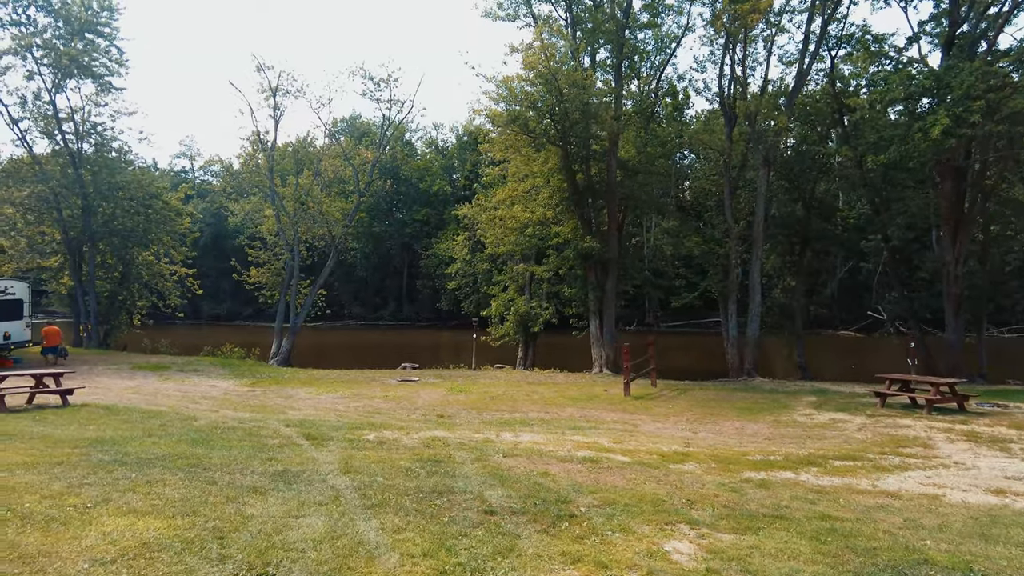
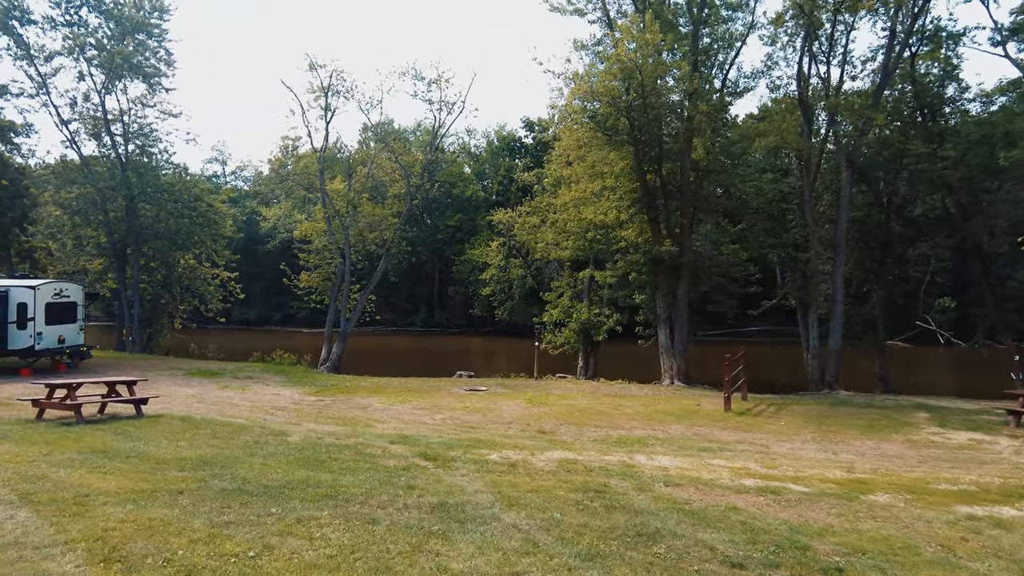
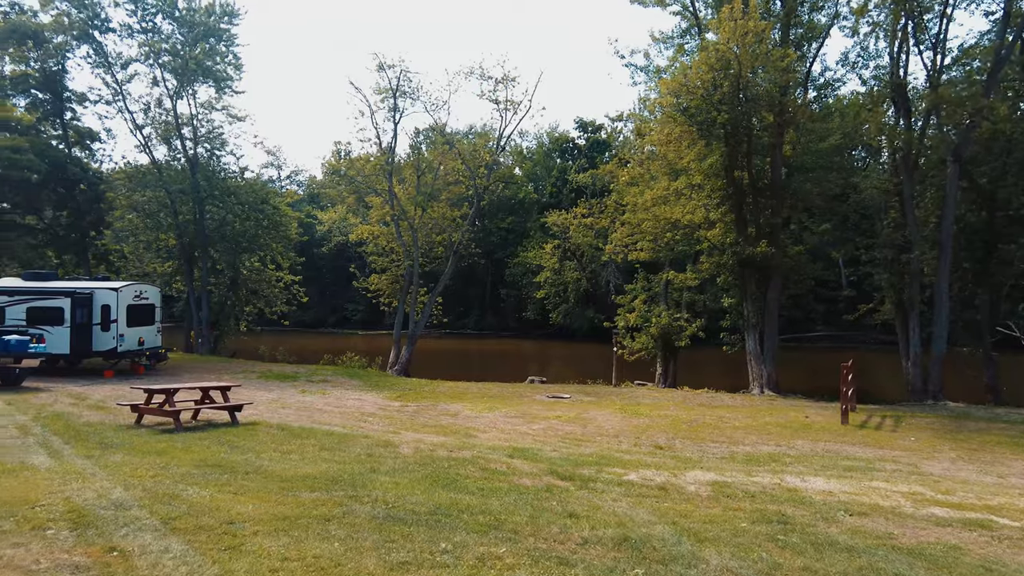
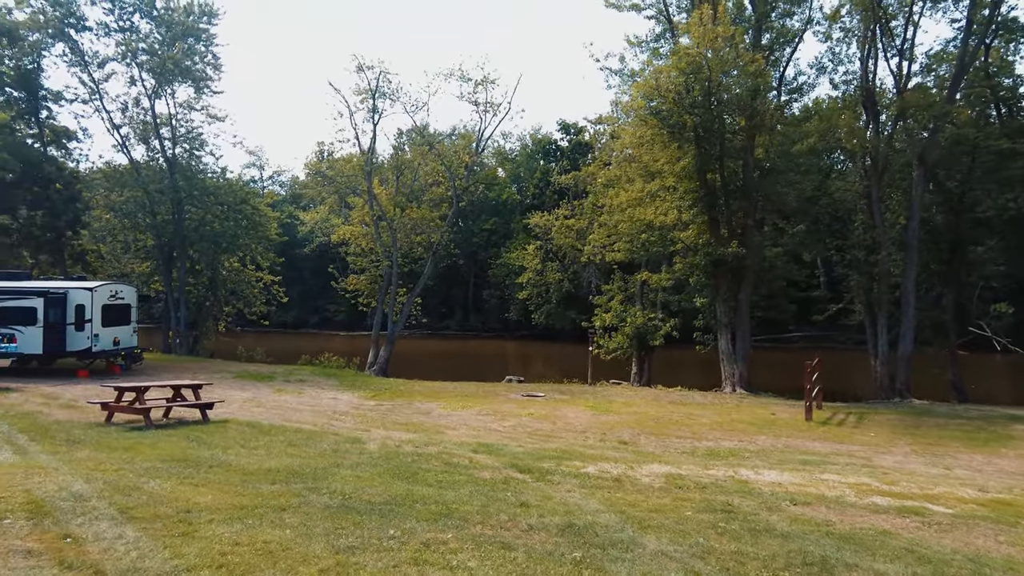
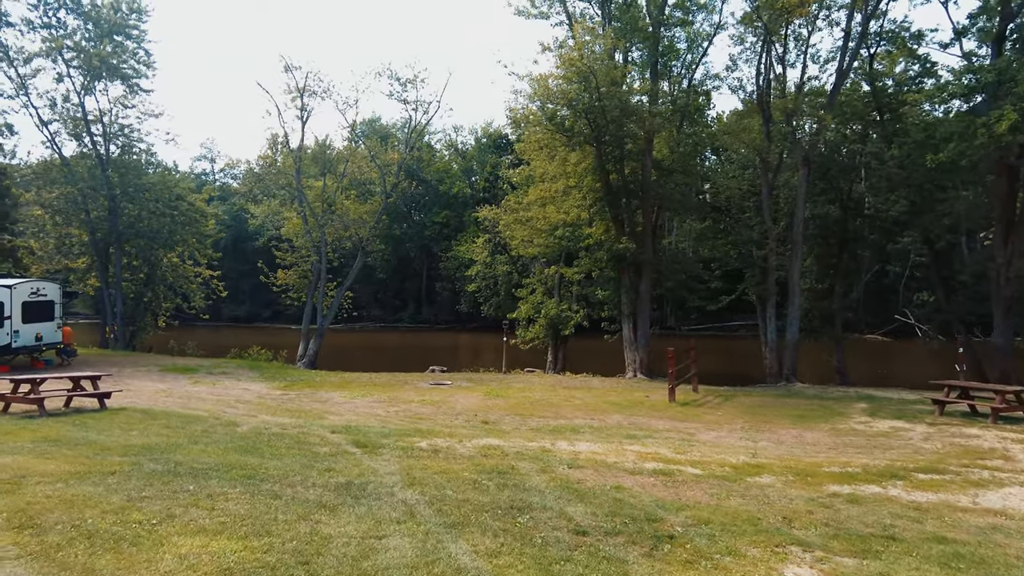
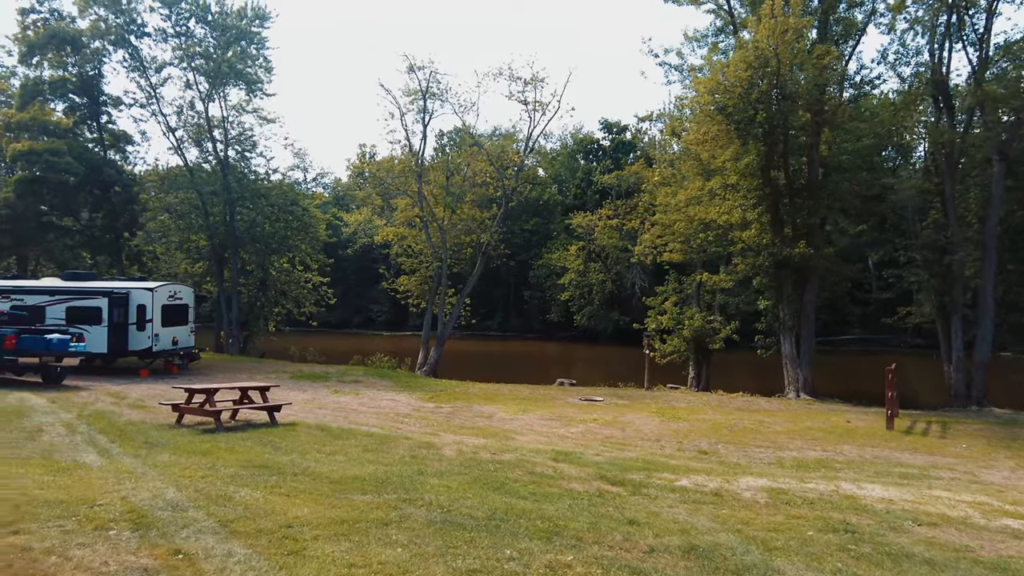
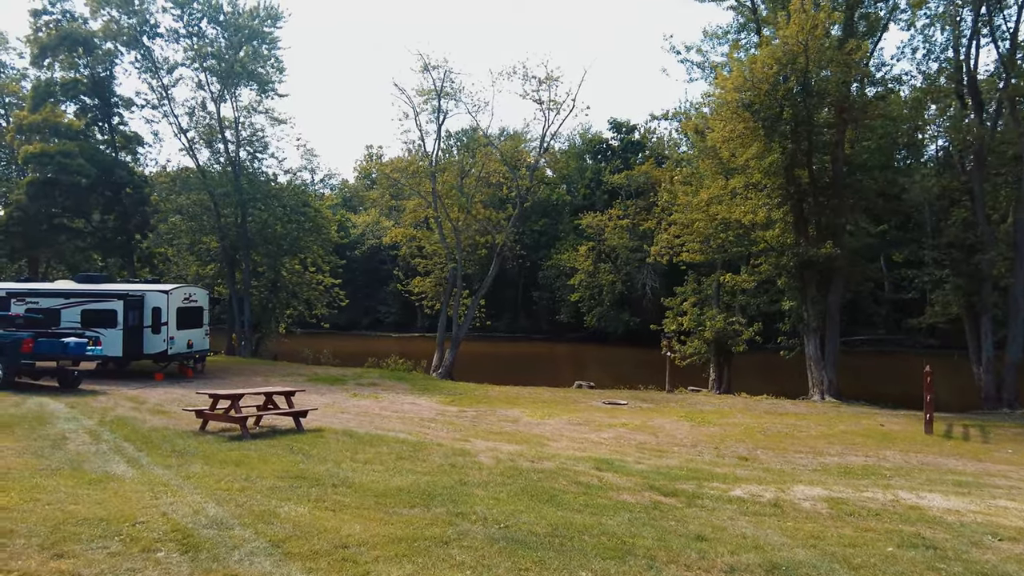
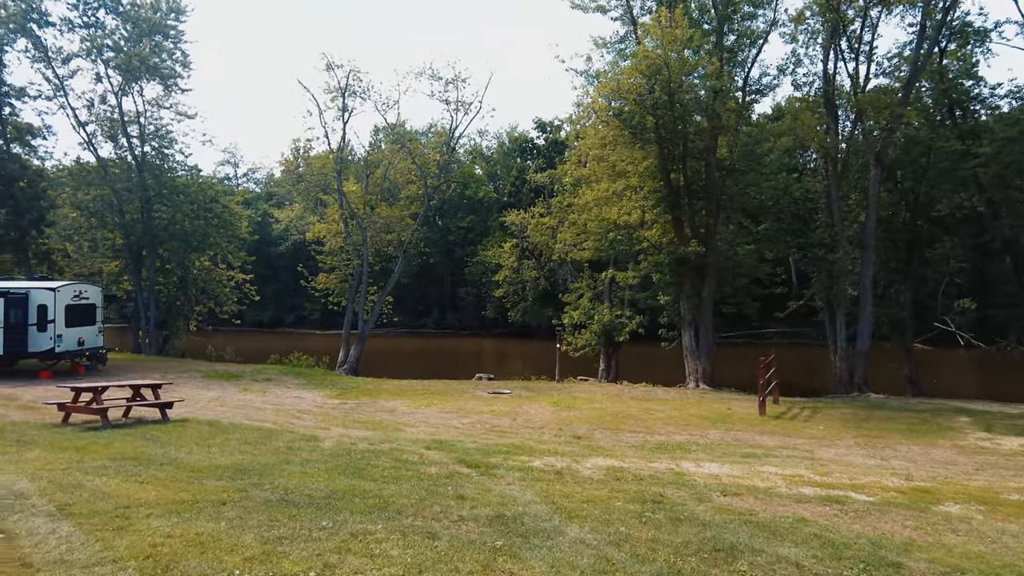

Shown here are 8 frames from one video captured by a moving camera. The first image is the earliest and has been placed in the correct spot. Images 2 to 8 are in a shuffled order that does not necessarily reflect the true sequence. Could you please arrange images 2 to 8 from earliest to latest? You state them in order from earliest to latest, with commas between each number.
5, 2, 8, 4, 3, 6, 7
